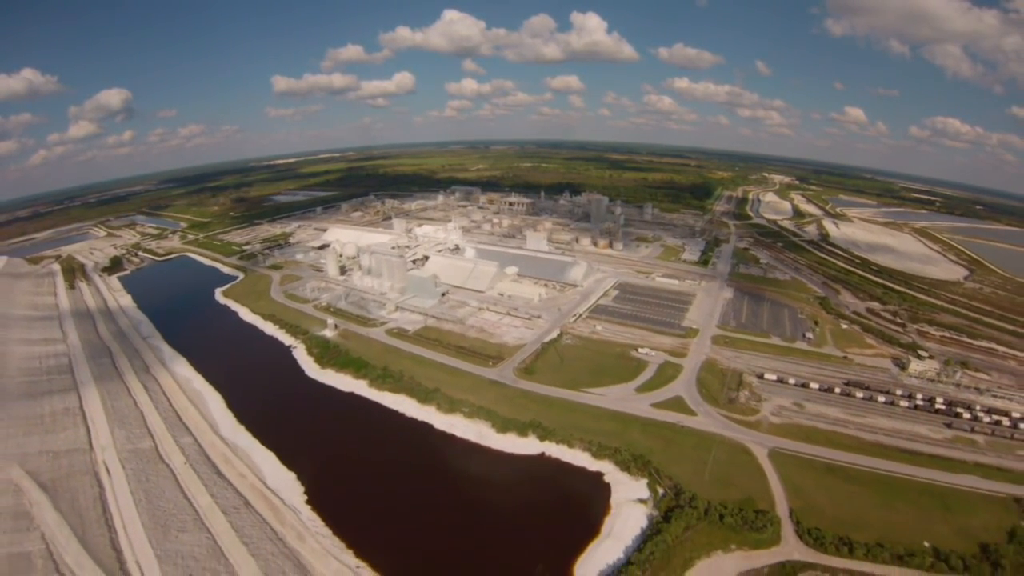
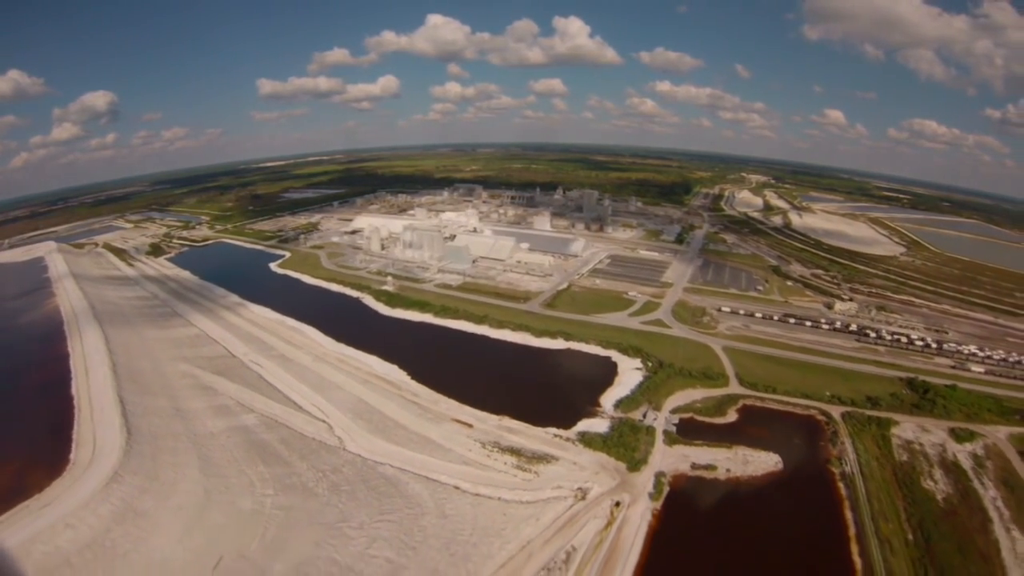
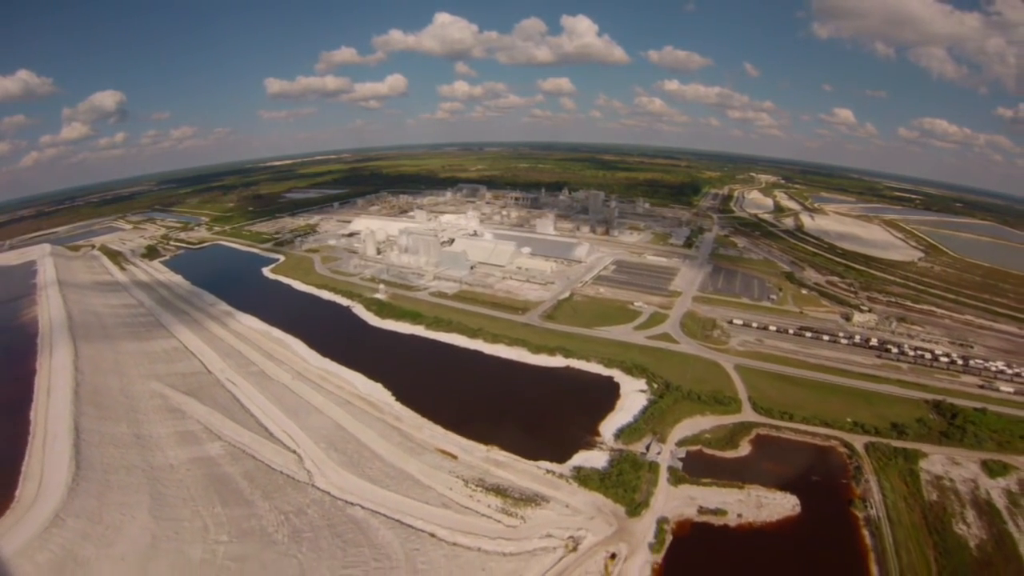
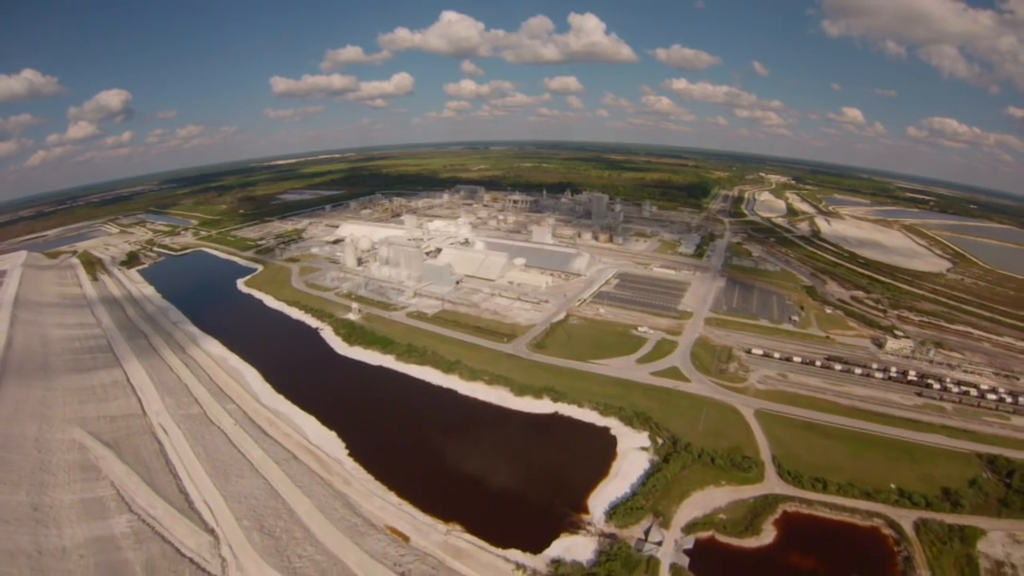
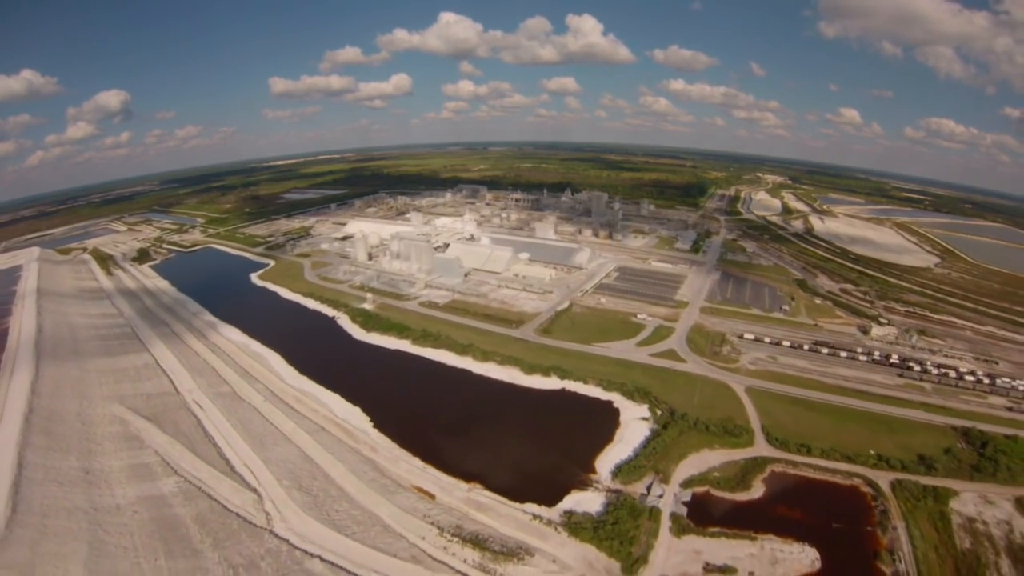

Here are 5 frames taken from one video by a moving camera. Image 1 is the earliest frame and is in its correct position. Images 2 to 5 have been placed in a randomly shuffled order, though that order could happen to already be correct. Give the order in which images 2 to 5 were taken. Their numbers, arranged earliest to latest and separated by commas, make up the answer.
4, 5, 3, 2
